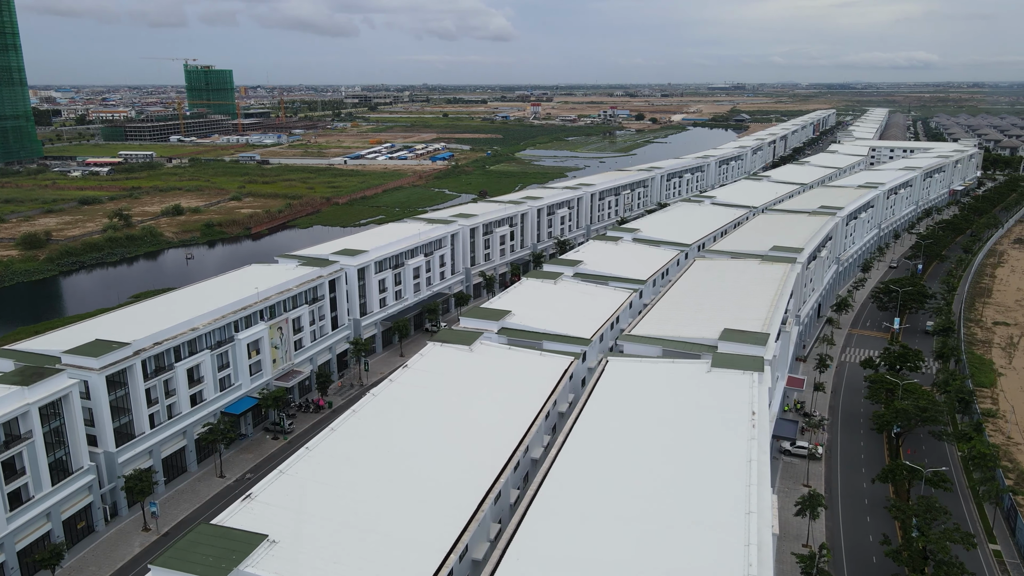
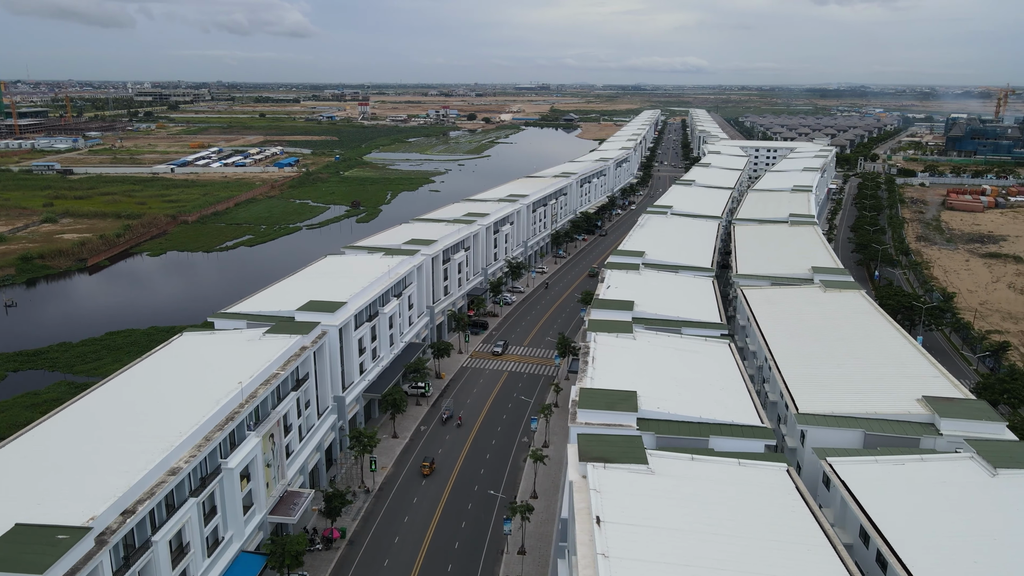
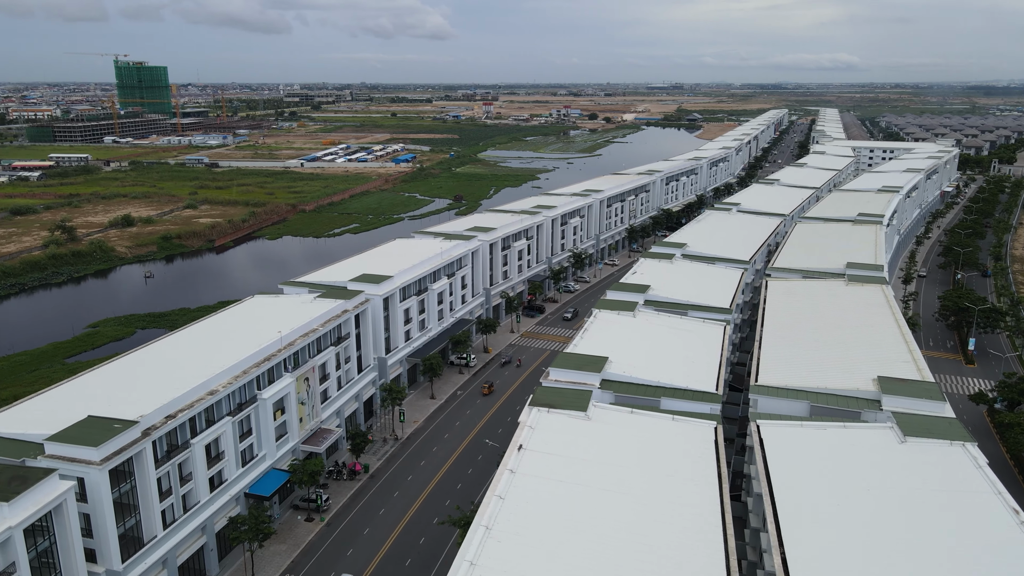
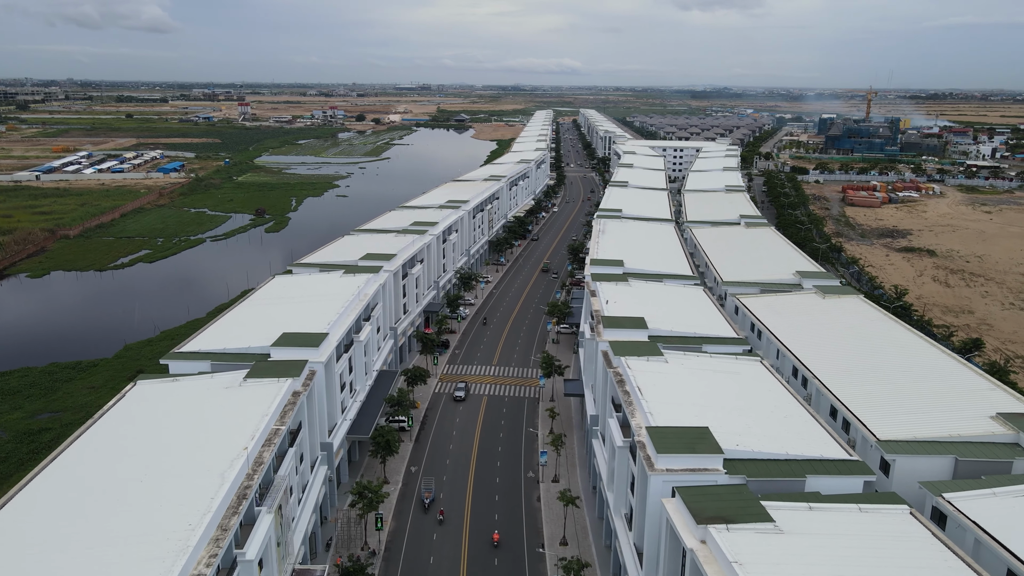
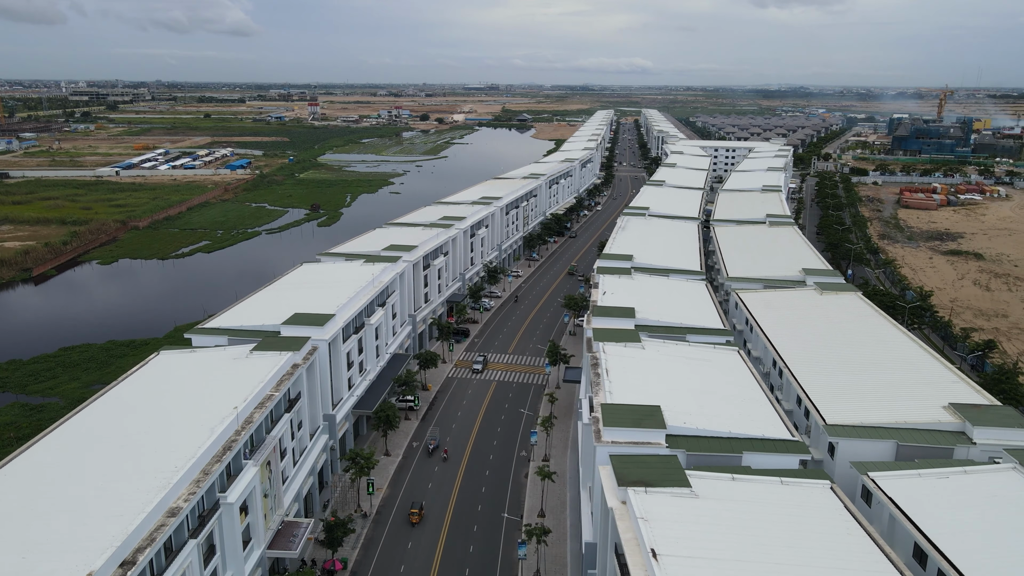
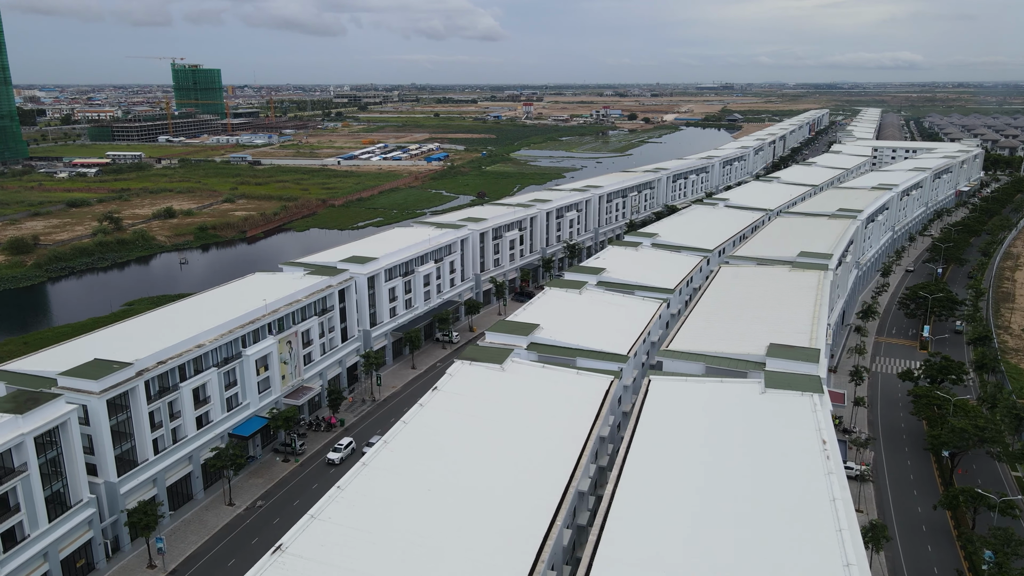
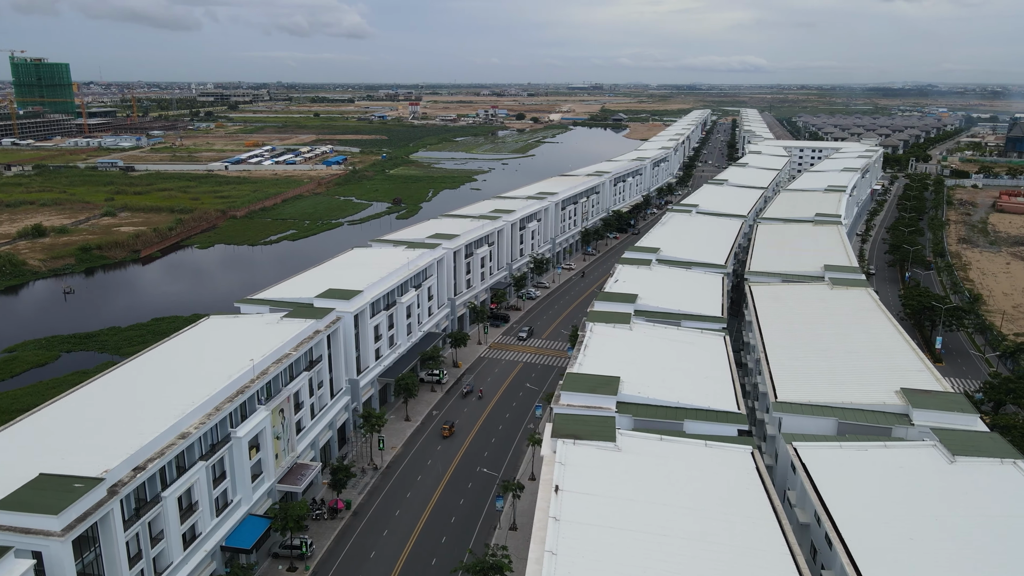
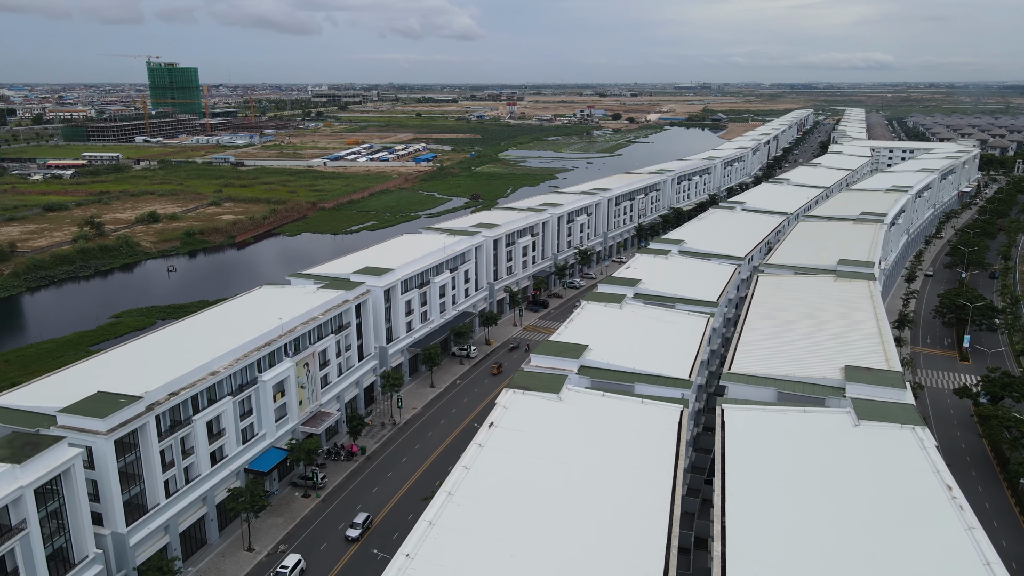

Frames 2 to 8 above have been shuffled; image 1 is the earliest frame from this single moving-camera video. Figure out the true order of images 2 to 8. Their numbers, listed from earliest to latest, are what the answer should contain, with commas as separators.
6, 8, 3, 7, 2, 5, 4
